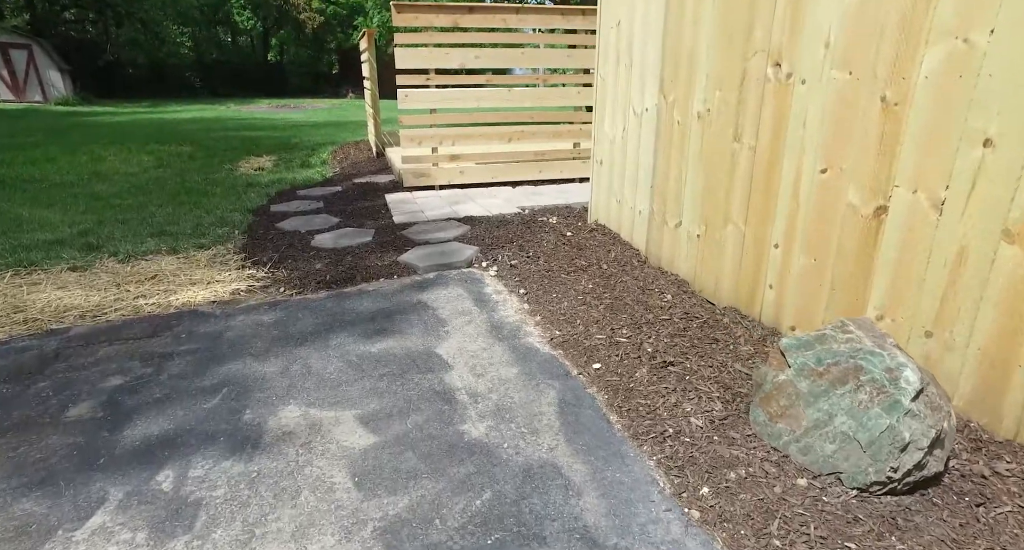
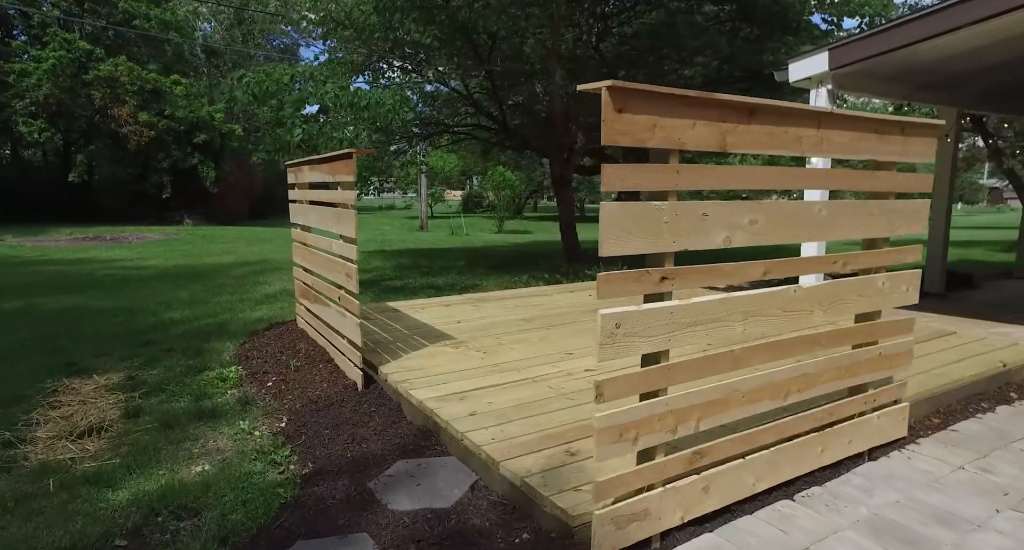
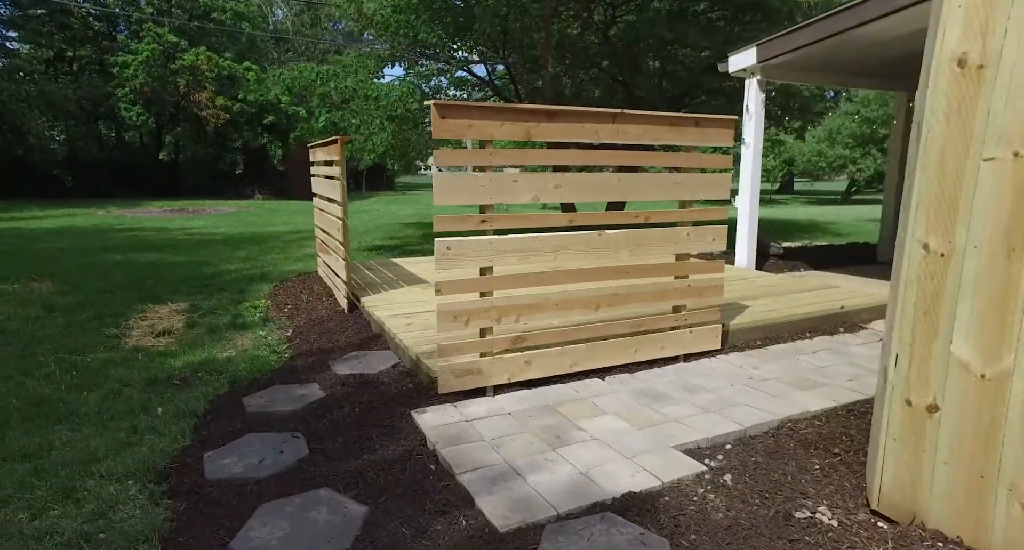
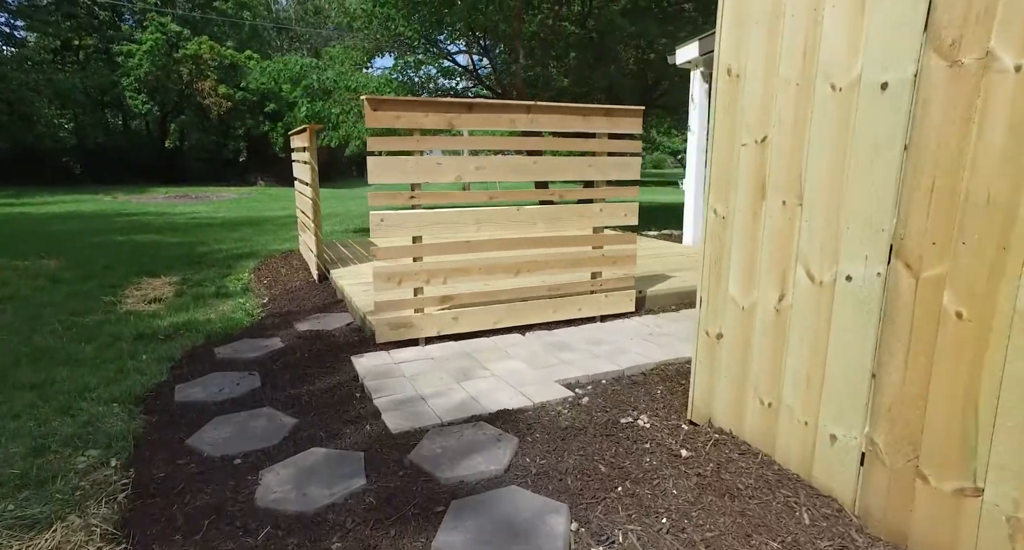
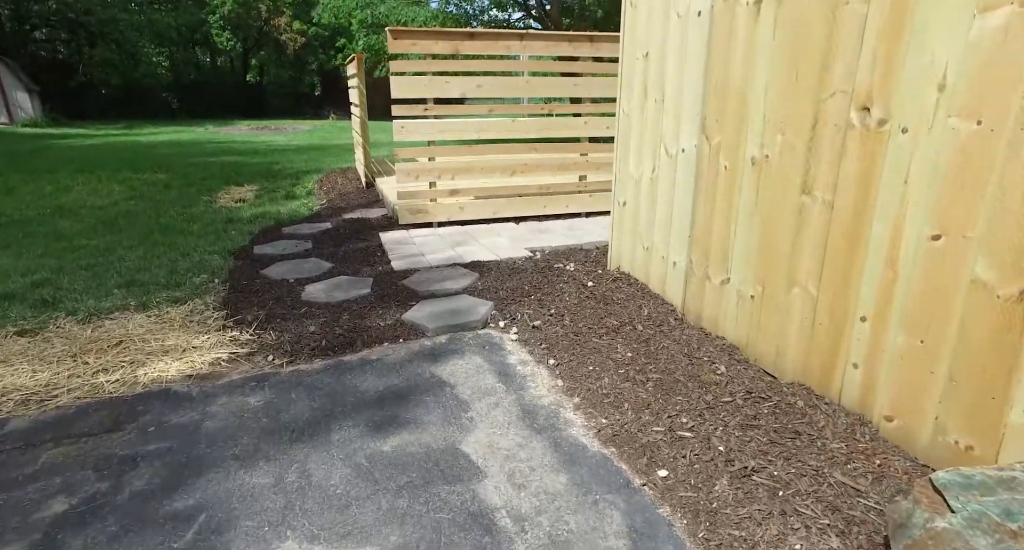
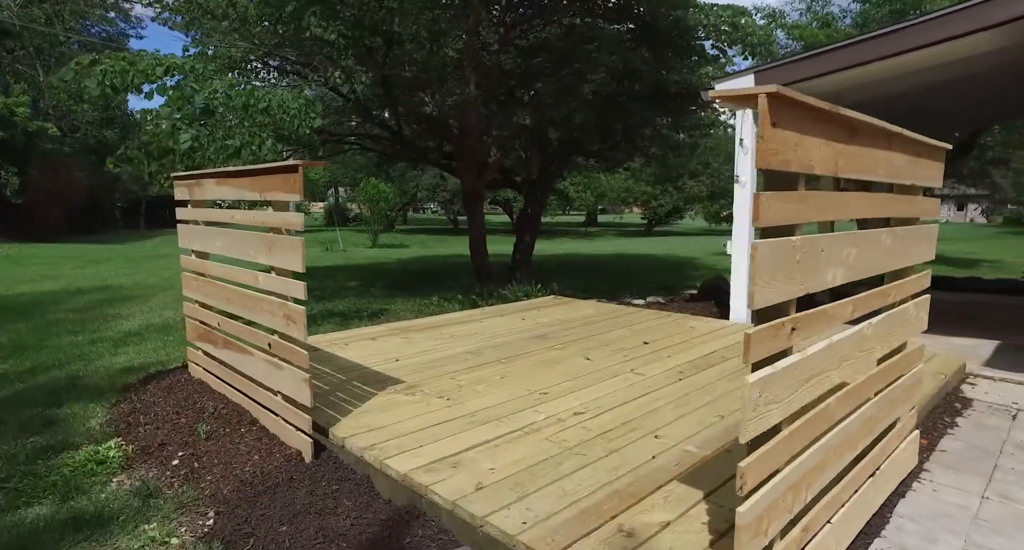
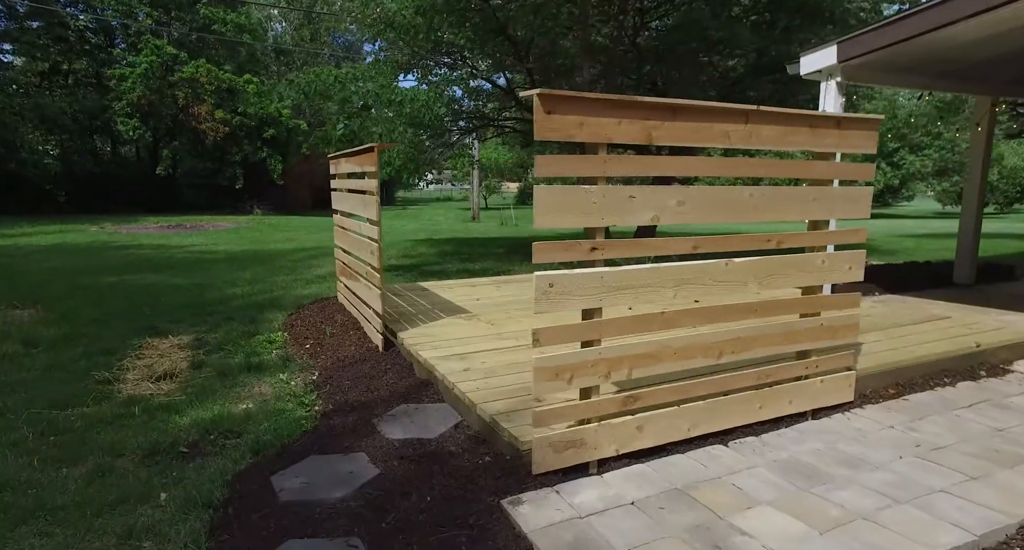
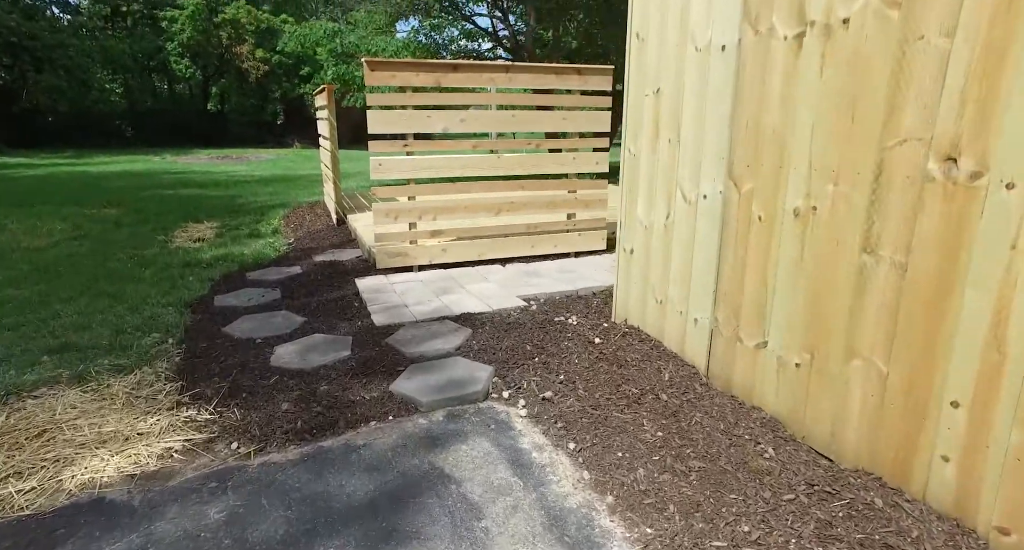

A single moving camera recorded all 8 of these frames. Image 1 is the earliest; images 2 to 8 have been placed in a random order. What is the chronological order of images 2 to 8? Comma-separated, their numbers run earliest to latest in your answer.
5, 8, 4, 3, 7, 2, 6
